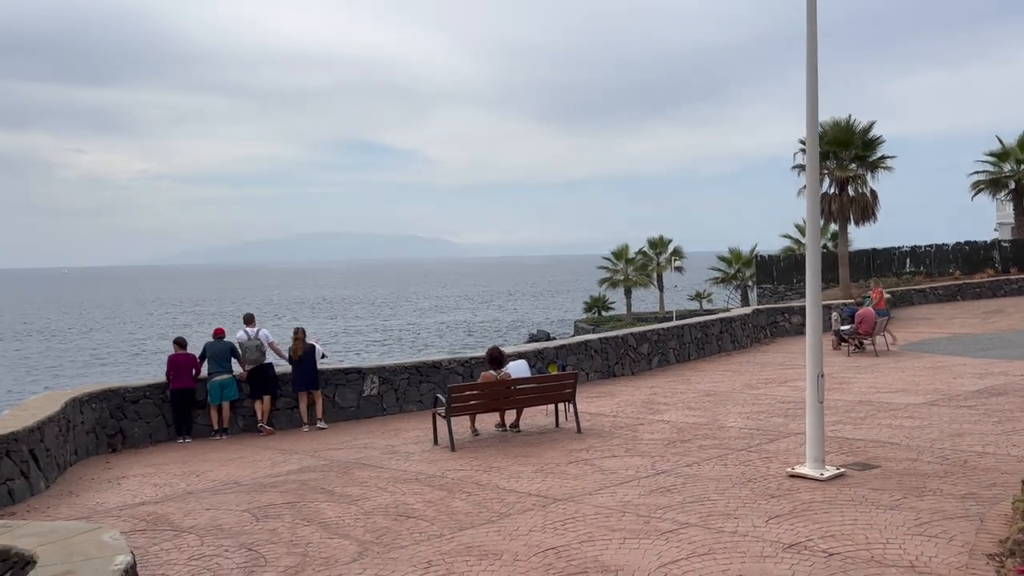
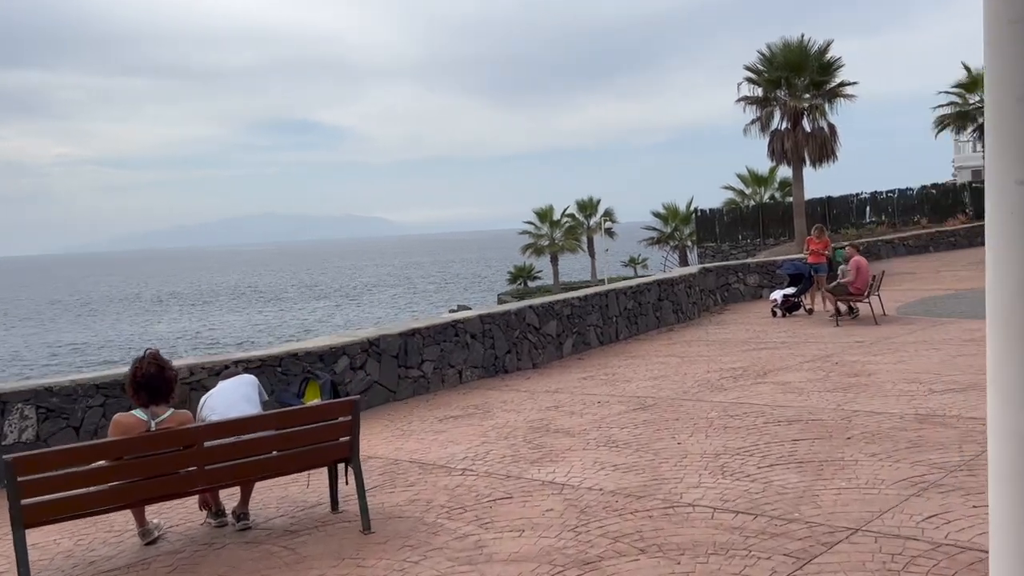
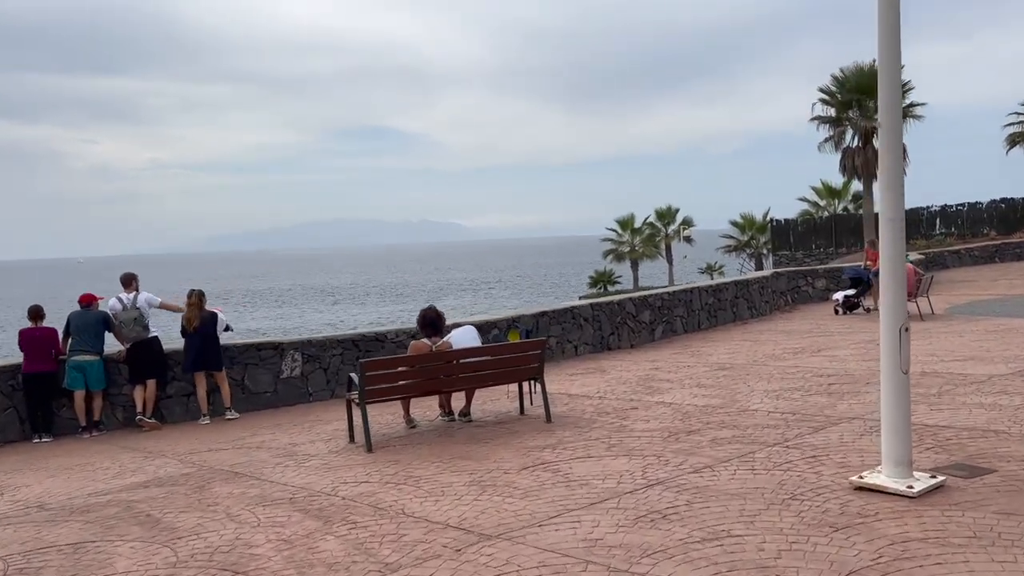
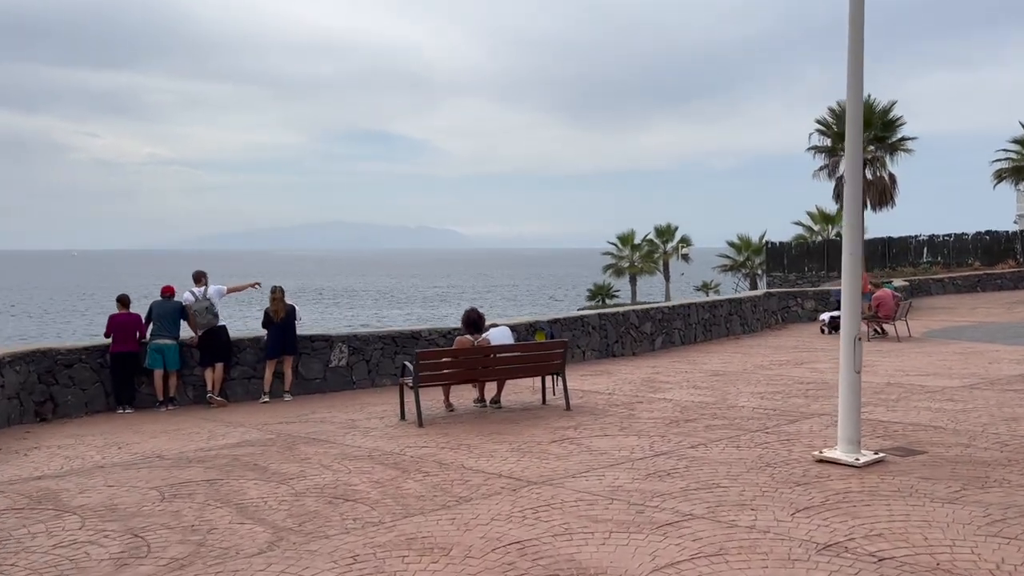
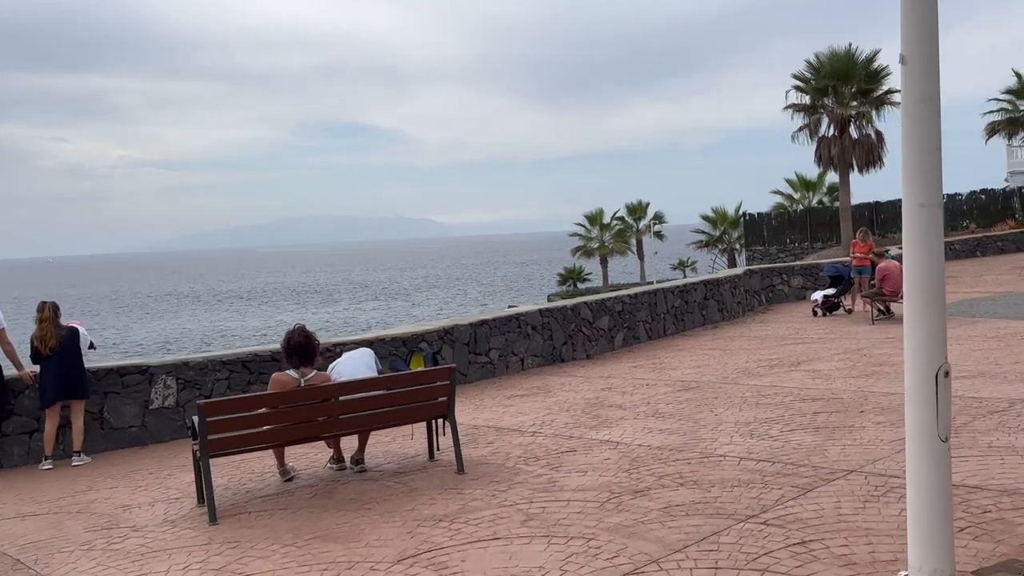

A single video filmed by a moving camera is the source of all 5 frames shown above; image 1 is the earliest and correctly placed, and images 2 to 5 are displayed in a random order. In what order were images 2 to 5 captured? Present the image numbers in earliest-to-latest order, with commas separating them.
4, 3, 5, 2
